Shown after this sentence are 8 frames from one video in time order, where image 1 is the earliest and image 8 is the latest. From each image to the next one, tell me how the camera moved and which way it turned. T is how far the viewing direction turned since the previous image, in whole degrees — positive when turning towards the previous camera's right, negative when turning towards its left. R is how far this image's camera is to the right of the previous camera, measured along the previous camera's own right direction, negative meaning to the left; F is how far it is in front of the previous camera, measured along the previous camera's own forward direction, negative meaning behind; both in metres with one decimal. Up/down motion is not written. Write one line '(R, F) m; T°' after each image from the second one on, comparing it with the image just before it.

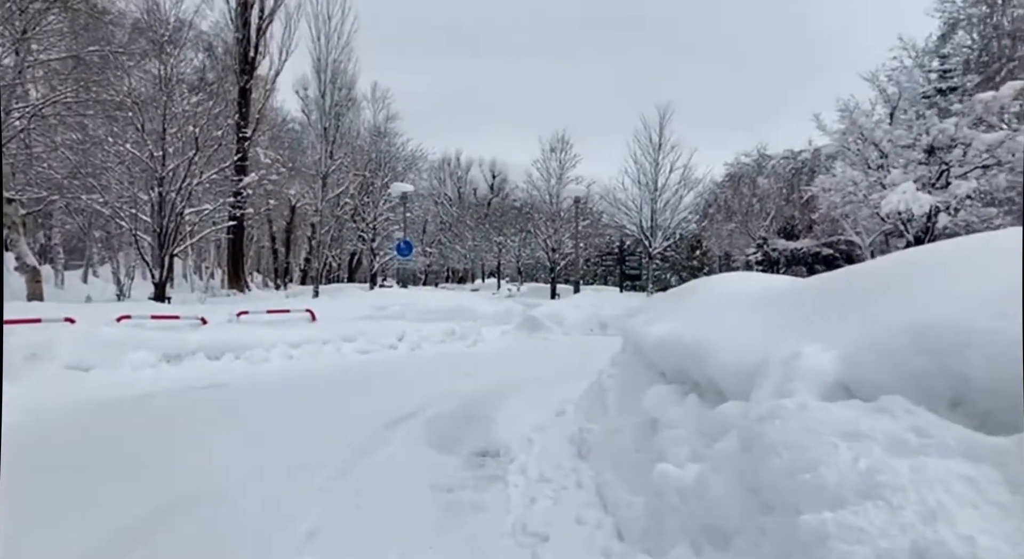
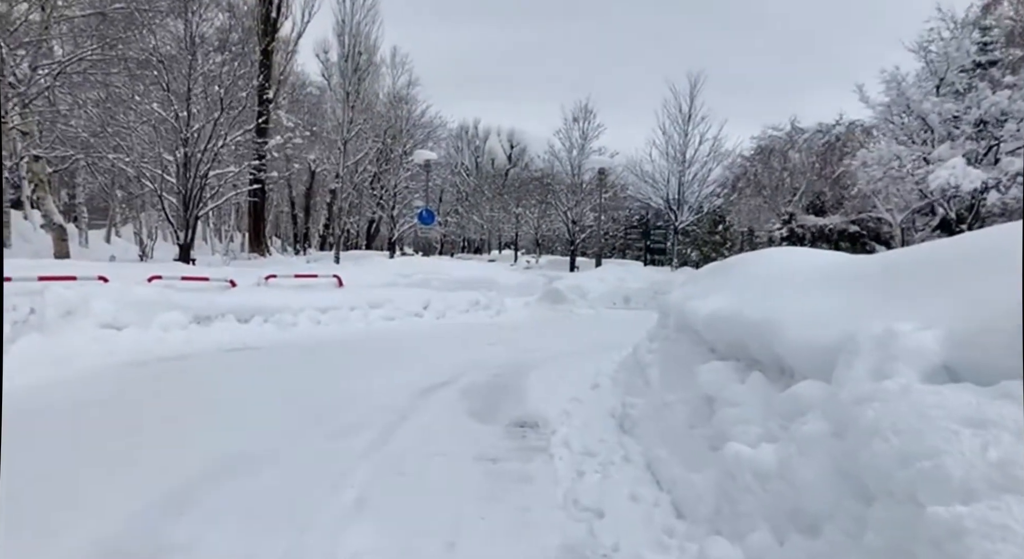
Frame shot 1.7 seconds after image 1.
(-0.2, +0.1) m; -1°
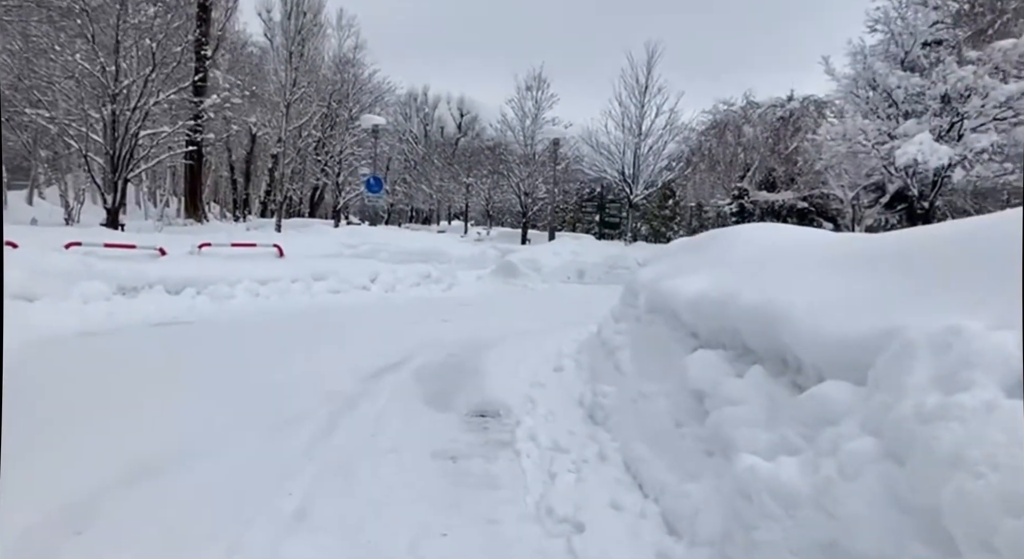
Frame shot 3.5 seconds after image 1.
(-0.1, +0.4) m; +5°
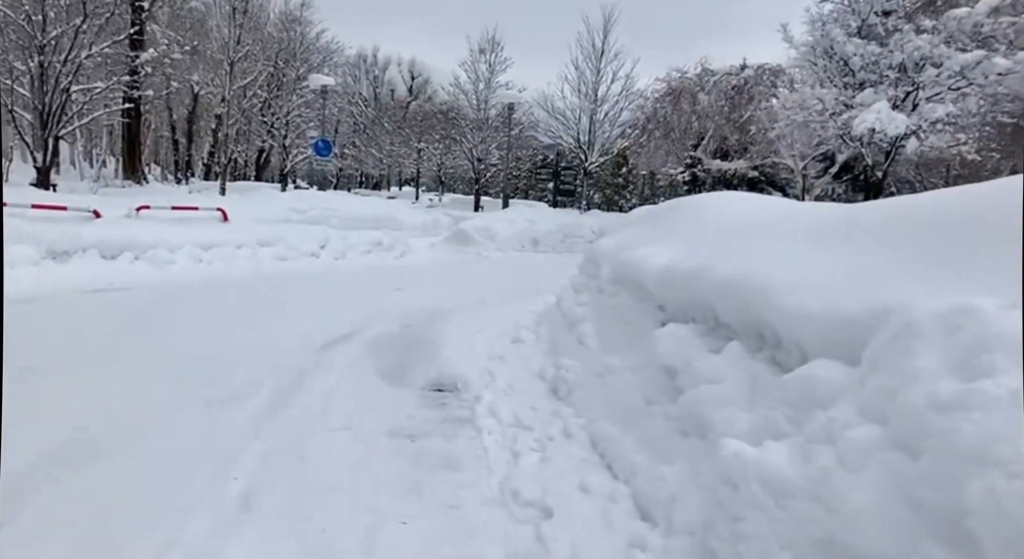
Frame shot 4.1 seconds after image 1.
(0.0, +0.2) m; +4°
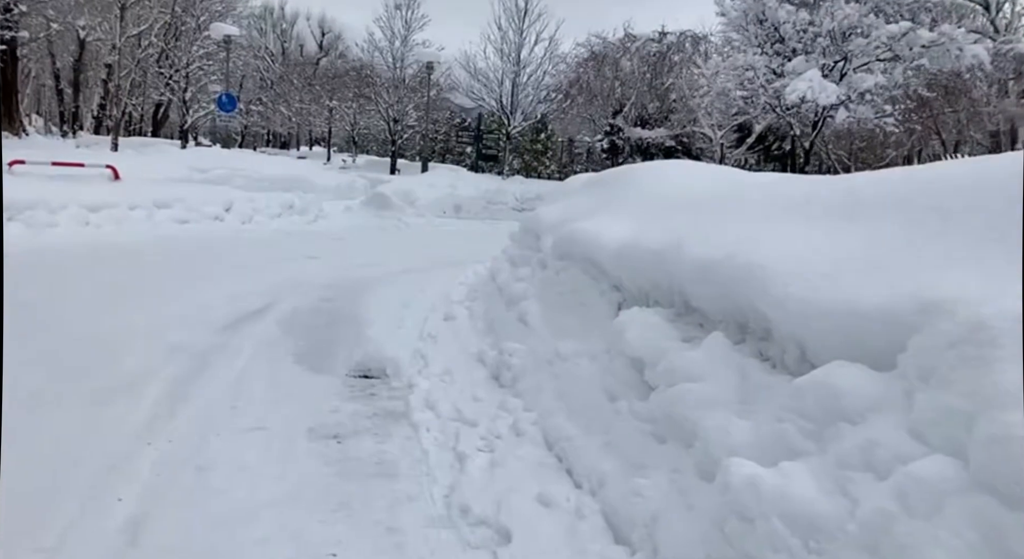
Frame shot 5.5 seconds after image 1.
(-0.1, +0.4) m; +7°
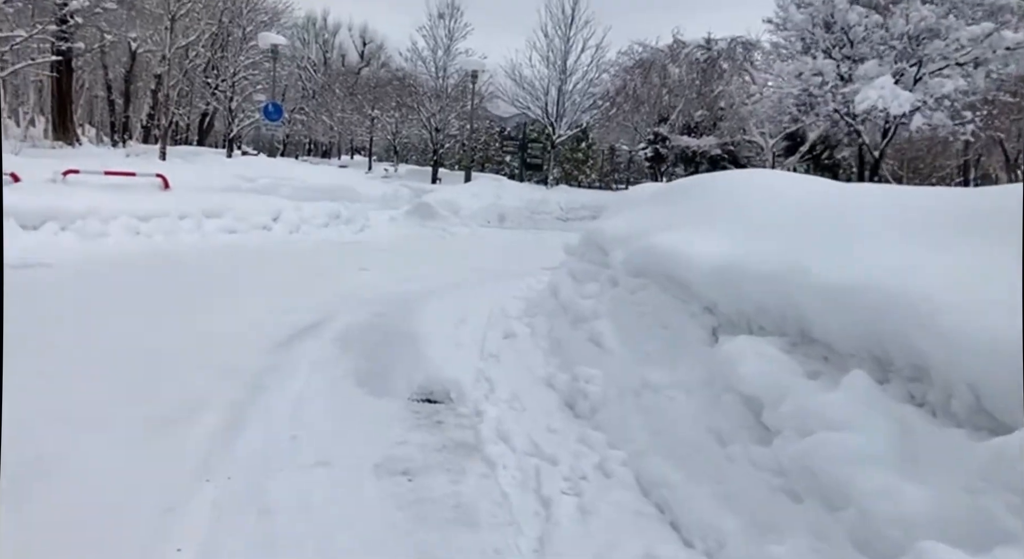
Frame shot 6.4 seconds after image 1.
(-0.2, +0.2) m; -3°
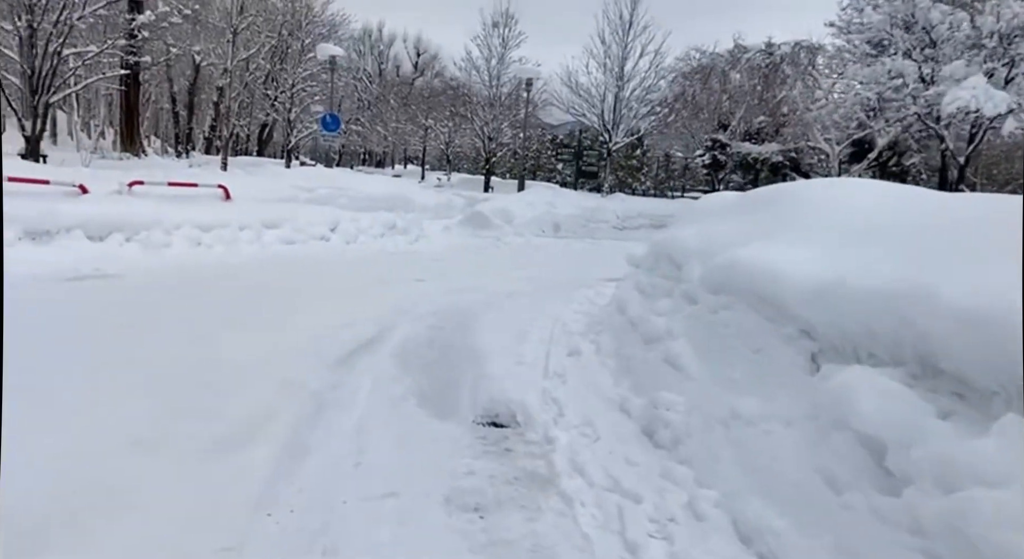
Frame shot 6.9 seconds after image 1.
(-0.1, +0.2) m; -4°
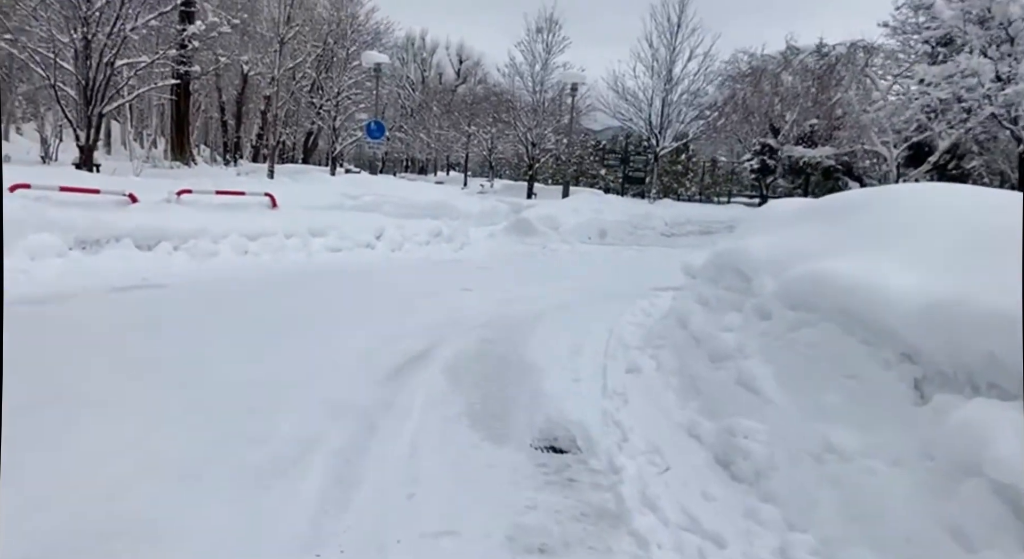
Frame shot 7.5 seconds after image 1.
(-0.1, +0.2) m; -4°
